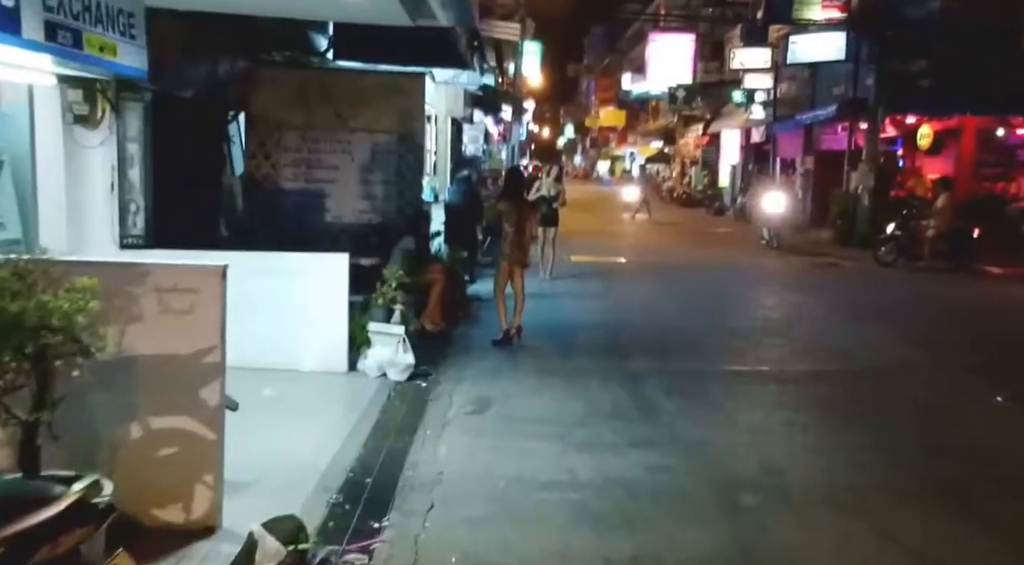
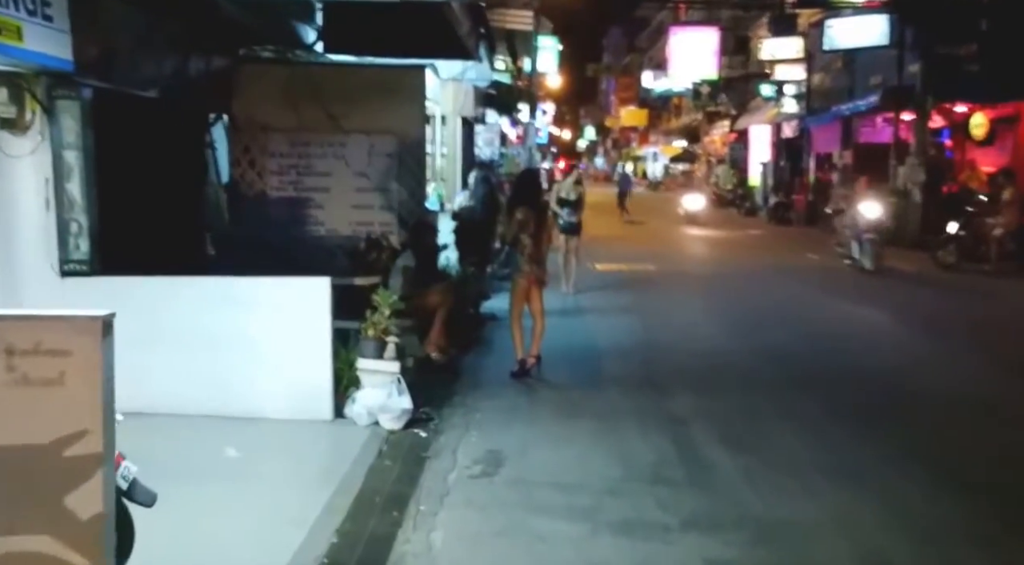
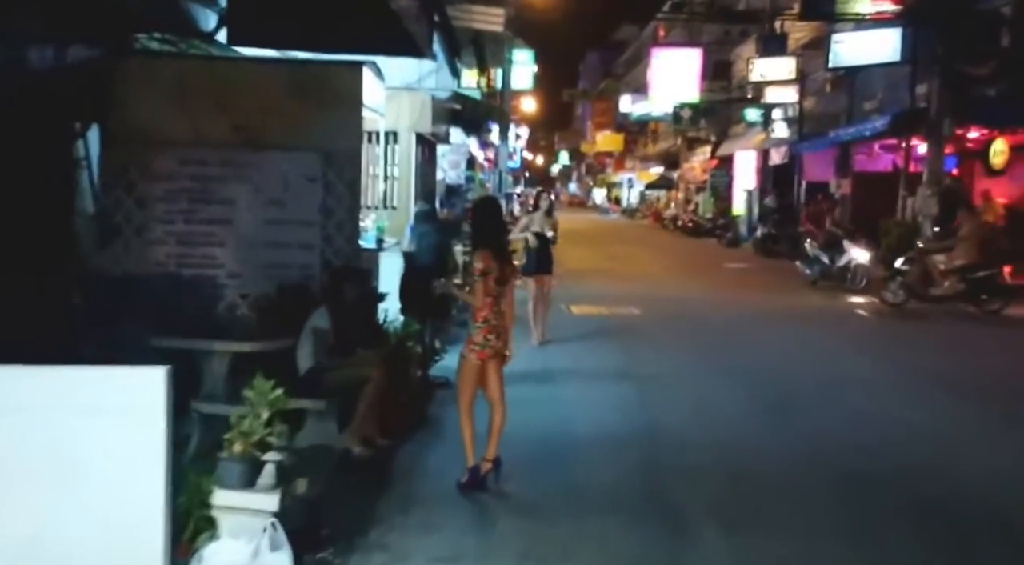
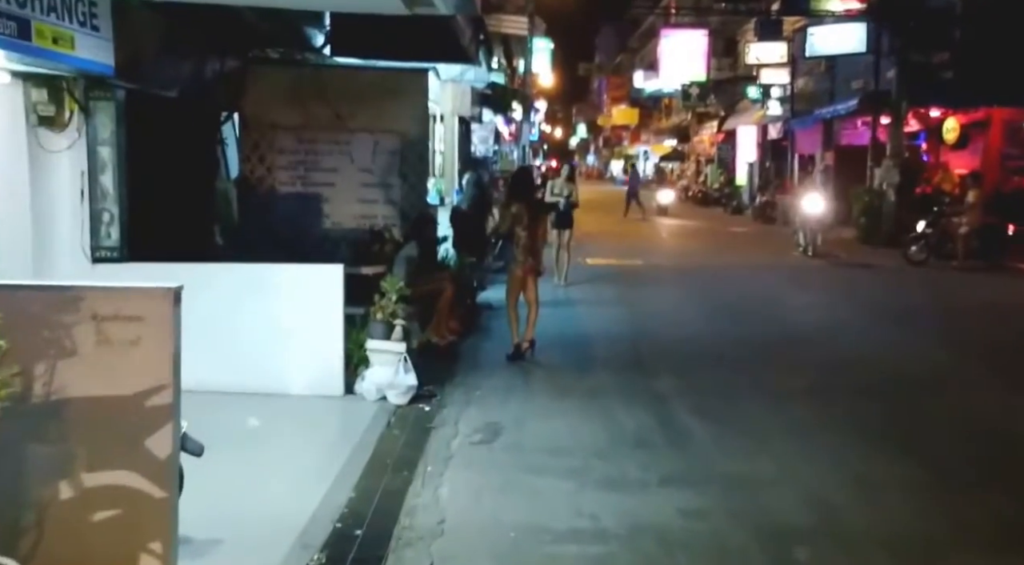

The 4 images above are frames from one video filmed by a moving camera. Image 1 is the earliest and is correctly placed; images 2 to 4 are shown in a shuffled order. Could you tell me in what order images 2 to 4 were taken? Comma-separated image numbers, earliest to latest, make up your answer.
4, 2, 3
